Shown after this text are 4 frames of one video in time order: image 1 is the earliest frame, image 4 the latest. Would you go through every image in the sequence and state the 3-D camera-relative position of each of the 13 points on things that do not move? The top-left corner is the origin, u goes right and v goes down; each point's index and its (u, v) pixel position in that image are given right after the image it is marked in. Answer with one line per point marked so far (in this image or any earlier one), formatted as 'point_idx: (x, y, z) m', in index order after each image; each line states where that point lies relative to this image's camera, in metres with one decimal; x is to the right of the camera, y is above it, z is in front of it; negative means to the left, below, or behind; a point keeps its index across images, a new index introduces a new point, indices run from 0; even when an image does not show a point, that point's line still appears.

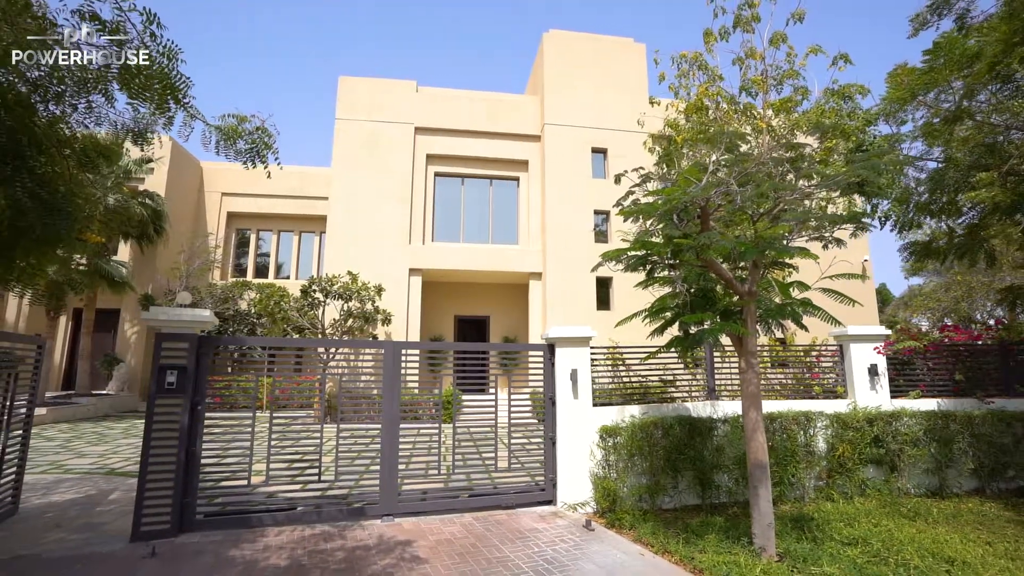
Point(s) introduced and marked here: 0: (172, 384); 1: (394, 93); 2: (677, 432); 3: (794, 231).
0: (-3.3, -0.9, +4.9) m
1: (-3.6, +6.0, +15.6) m
2: (+2.0, -1.7, +5.9) m
3: (+2.5, +0.5, +4.5) m
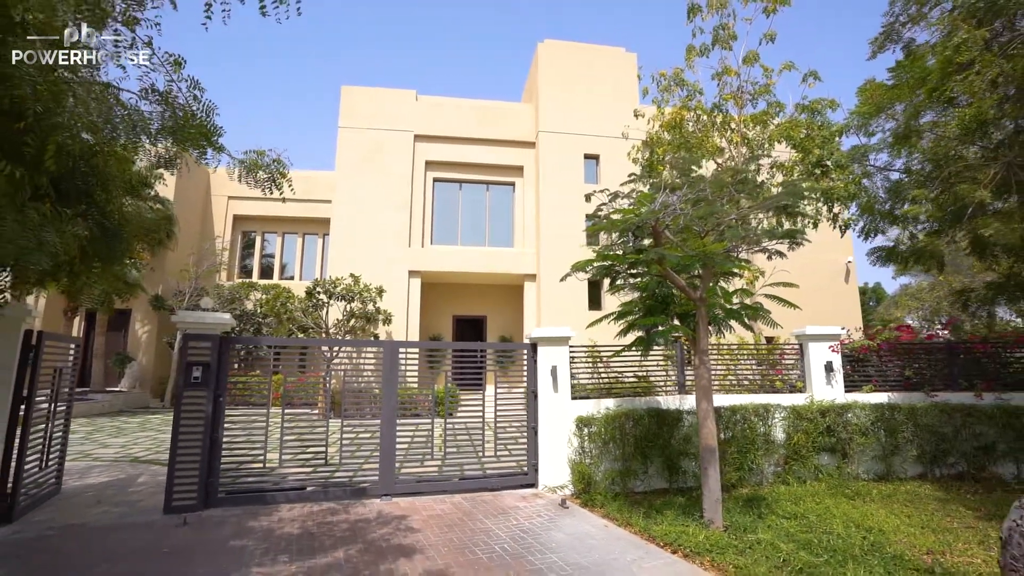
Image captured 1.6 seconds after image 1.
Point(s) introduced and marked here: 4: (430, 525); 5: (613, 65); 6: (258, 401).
0: (-3.5, -1.0, +5.6) m
1: (-3.8, +6.0, +16.2) m
2: (+1.8, -1.8, +6.6) m
3: (+2.3, +0.4, +5.1) m
4: (-0.8, -2.4, +5.1) m
5: (+3.4, +7.5, +16.8) m
6: (-2.9, -1.4, +5.8) m
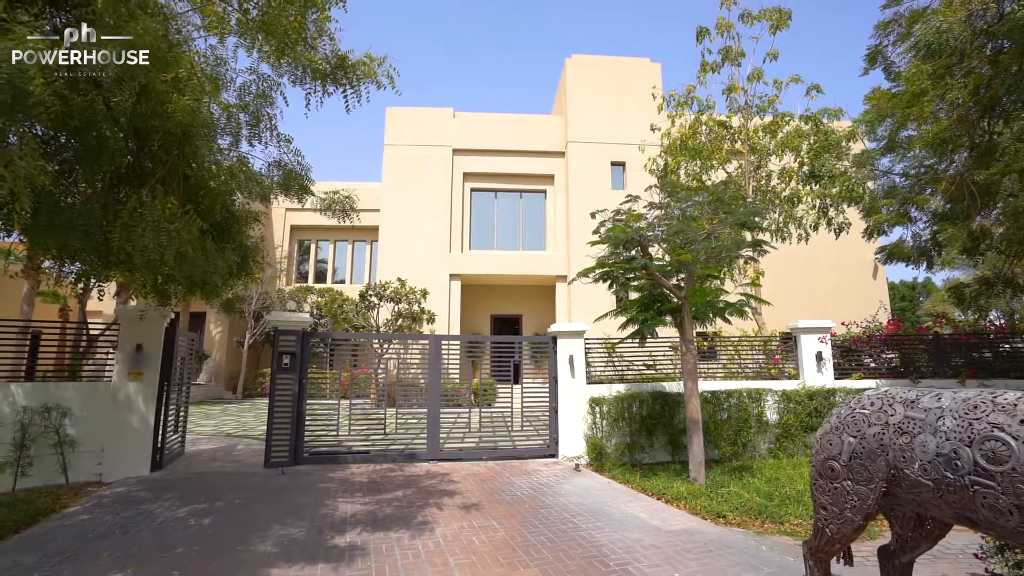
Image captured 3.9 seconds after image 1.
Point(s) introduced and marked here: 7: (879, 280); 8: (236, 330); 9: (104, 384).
0: (-3.2, -1.1, +7.2) m
1: (-2.7, +5.9, +17.8) m
2: (+2.1, -1.8, +7.7) m
3: (+2.5, +0.4, +6.2) m
4: (-0.6, -2.4, +6.5) m
5: (+4.4, +7.5, +17.8) m
6: (-2.6, -1.5, +7.4) m
7: (+10.2, +0.2, +14.1) m
8: (-10.4, -1.5, +19.0) m
9: (-4.9, -1.1, +6.1) m
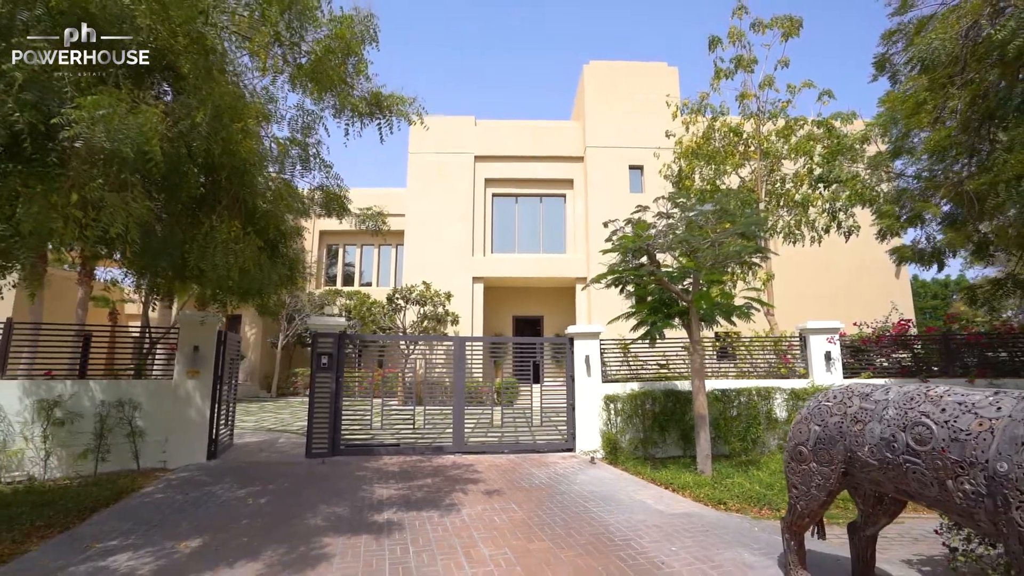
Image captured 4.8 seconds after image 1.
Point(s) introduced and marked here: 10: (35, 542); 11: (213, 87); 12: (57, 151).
0: (-2.9, -1.2, +7.9) m
1: (-2.0, +5.8, +18.4) m
2: (+2.4, -1.8, +8.1) m
3: (+2.7, +0.4, +6.6) m
4: (-0.3, -2.5, +7.0) m
5: (+5.1, +7.5, +18.1) m
6: (-2.3, -1.6, +8.0) m
7: (+10.8, +0.2, +14.2) m
8: (-9.6, -1.7, +20.0) m
9: (-4.7, -1.3, +6.8) m
10: (-3.7, -2.0, +3.9) m
11: (-2.1, +1.4, +3.6) m
12: (-2.6, +0.8, +2.8) m
